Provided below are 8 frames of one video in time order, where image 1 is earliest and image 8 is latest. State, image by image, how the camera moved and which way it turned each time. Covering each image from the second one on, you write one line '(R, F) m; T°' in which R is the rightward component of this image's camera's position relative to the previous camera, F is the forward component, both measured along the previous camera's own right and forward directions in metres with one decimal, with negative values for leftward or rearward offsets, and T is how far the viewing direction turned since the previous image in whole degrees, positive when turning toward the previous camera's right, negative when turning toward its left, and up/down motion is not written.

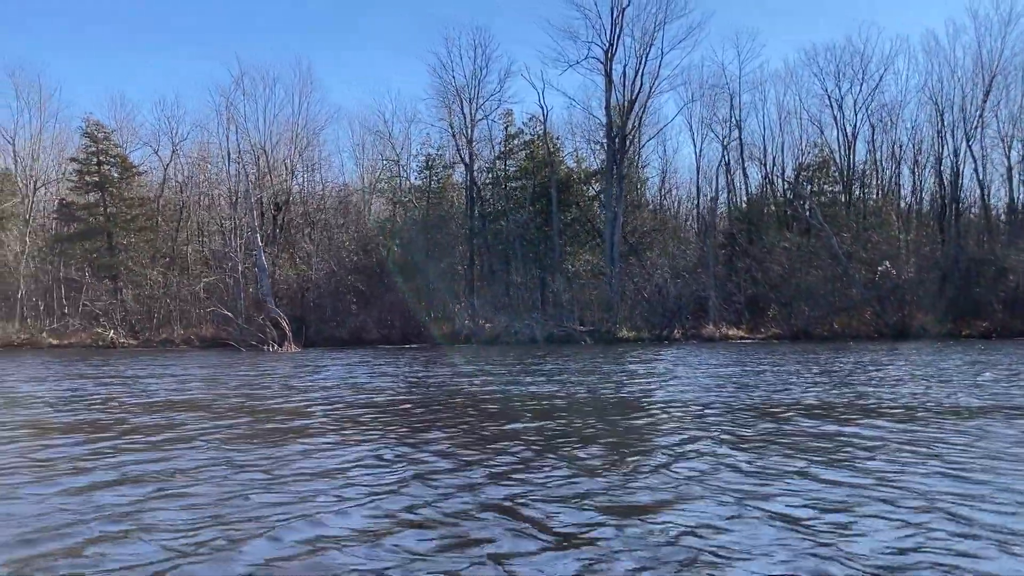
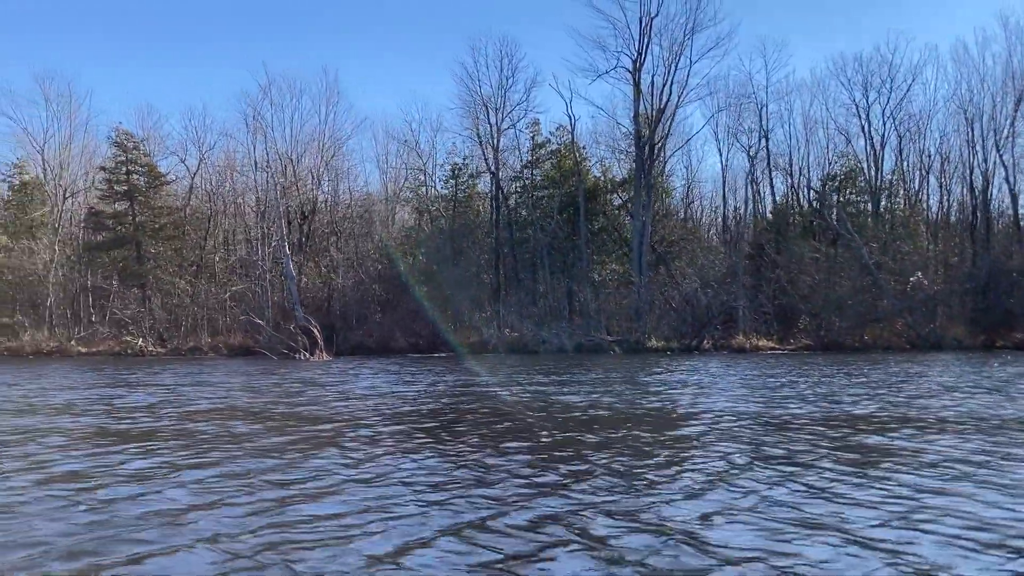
(-0.4, +0.1) m; -1°
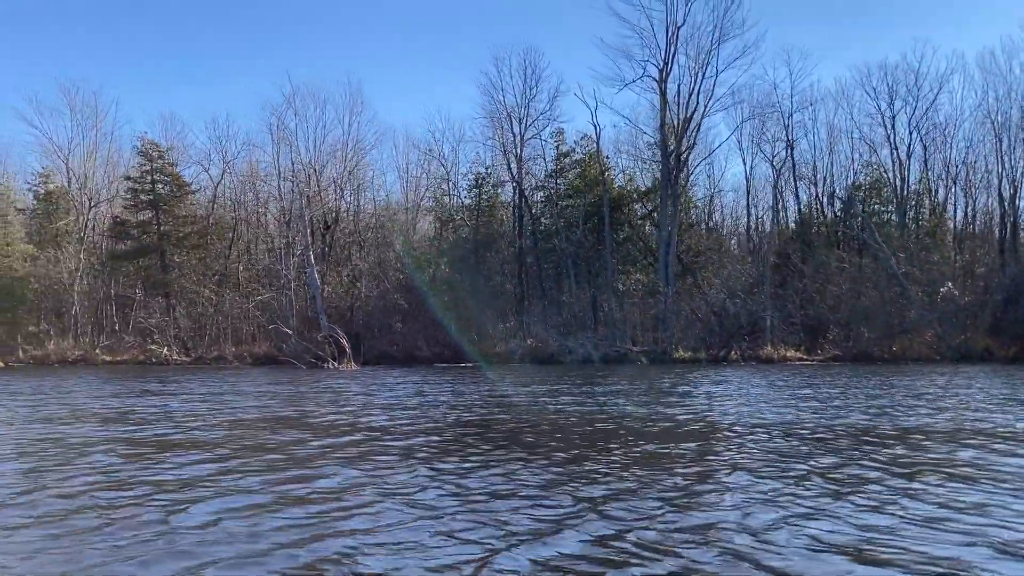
(-0.5, +0.1) m; -1°
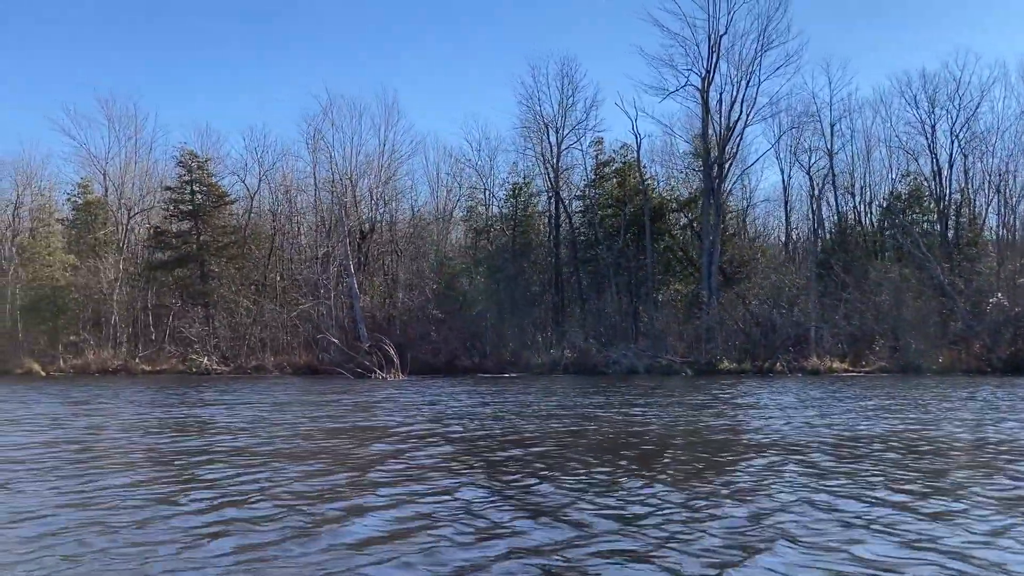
(-0.9, +0.2) m; -1°
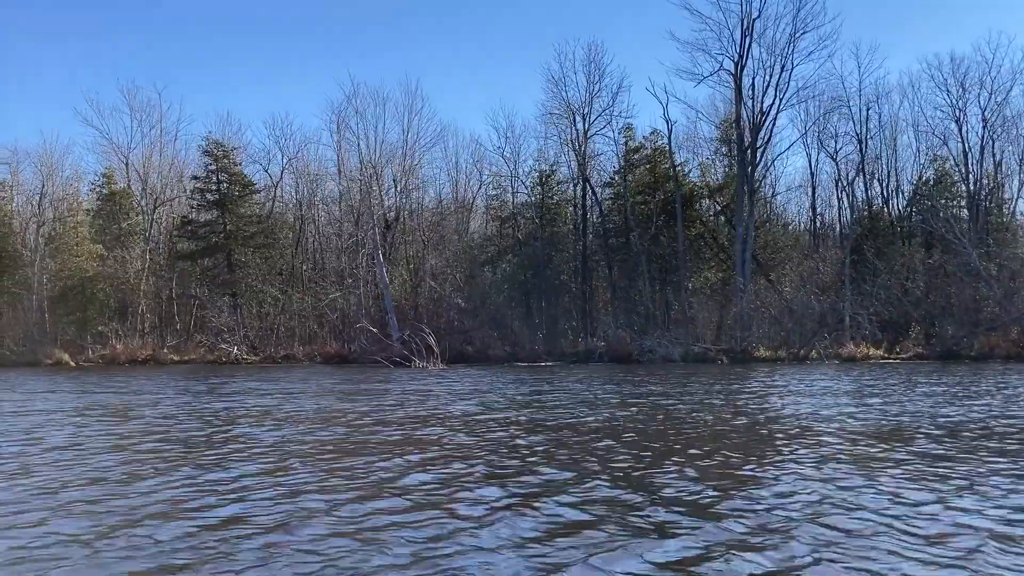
(-0.9, +0.2) m; 0°
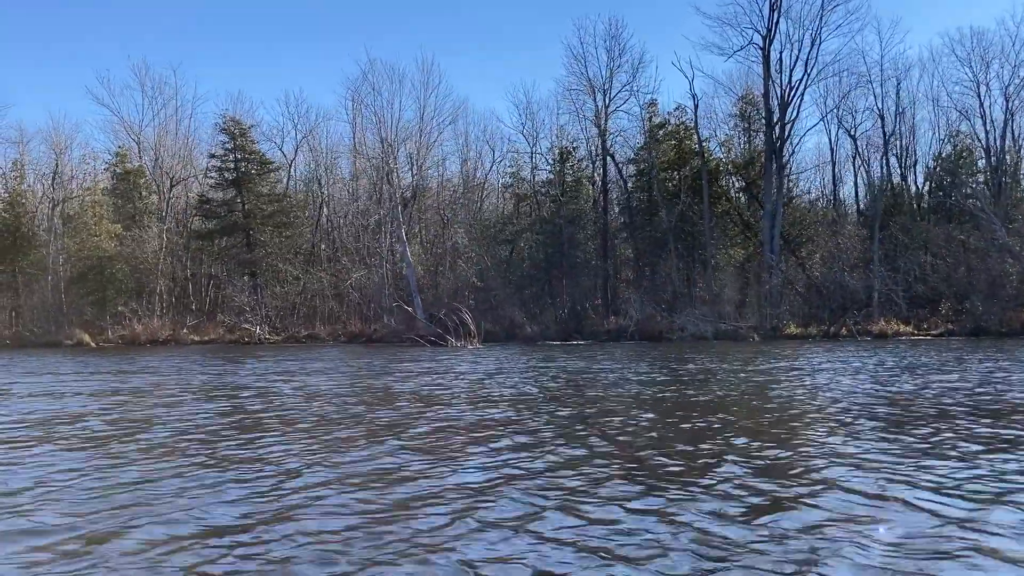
(-1.2, +0.2) m; 0°
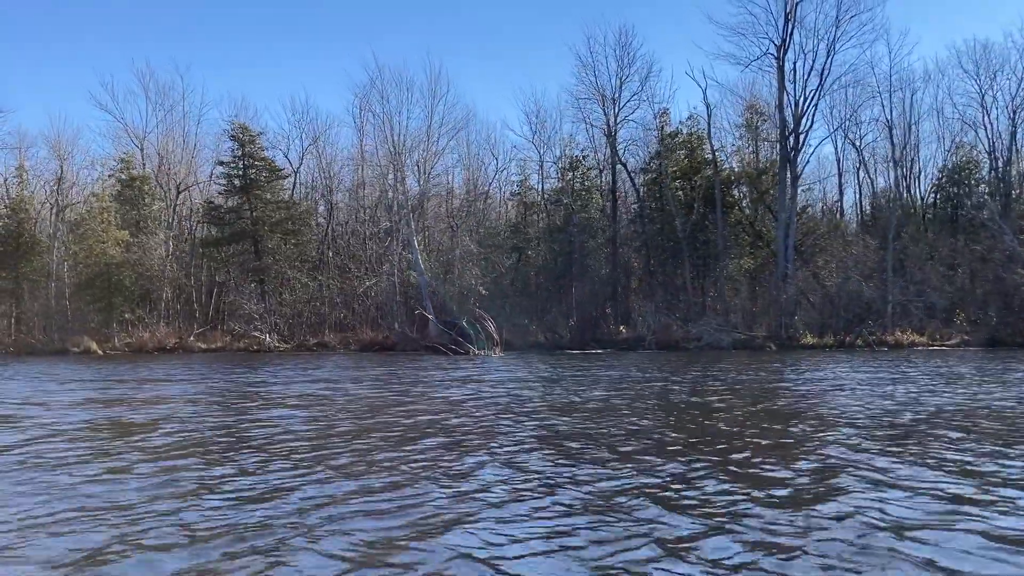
(-0.9, +0.2) m; +1°
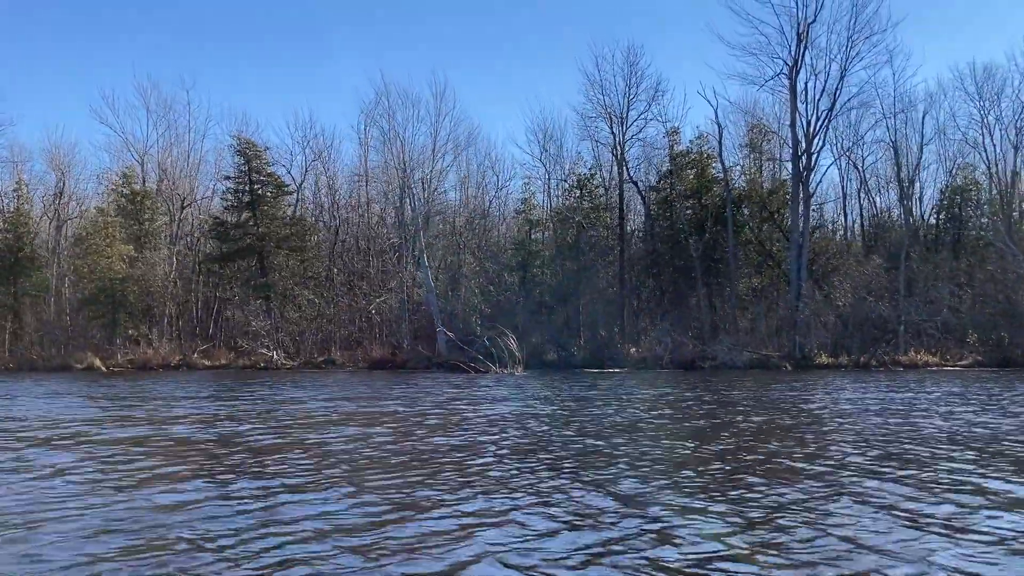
(-1.0, +0.2) m; +1°
